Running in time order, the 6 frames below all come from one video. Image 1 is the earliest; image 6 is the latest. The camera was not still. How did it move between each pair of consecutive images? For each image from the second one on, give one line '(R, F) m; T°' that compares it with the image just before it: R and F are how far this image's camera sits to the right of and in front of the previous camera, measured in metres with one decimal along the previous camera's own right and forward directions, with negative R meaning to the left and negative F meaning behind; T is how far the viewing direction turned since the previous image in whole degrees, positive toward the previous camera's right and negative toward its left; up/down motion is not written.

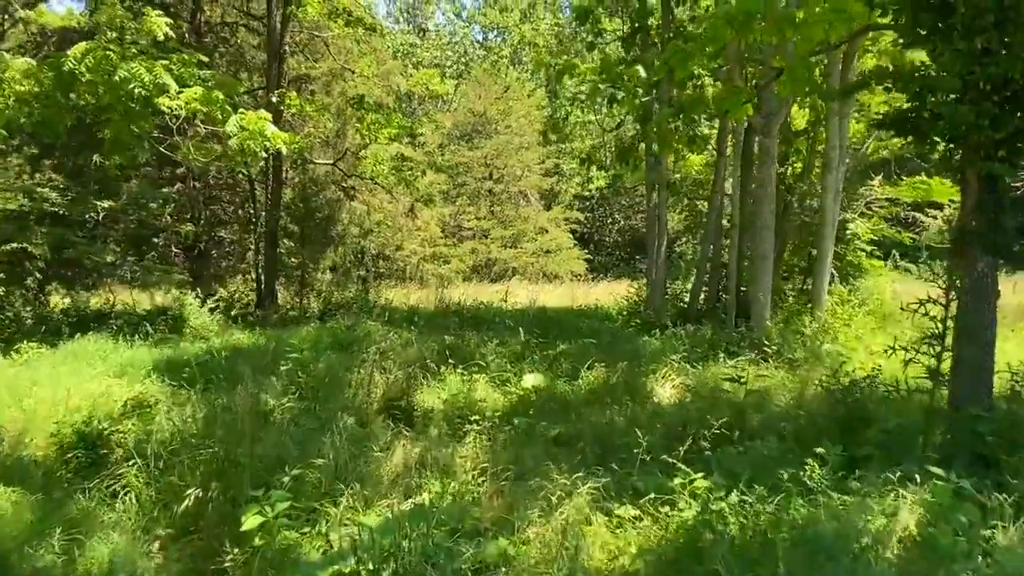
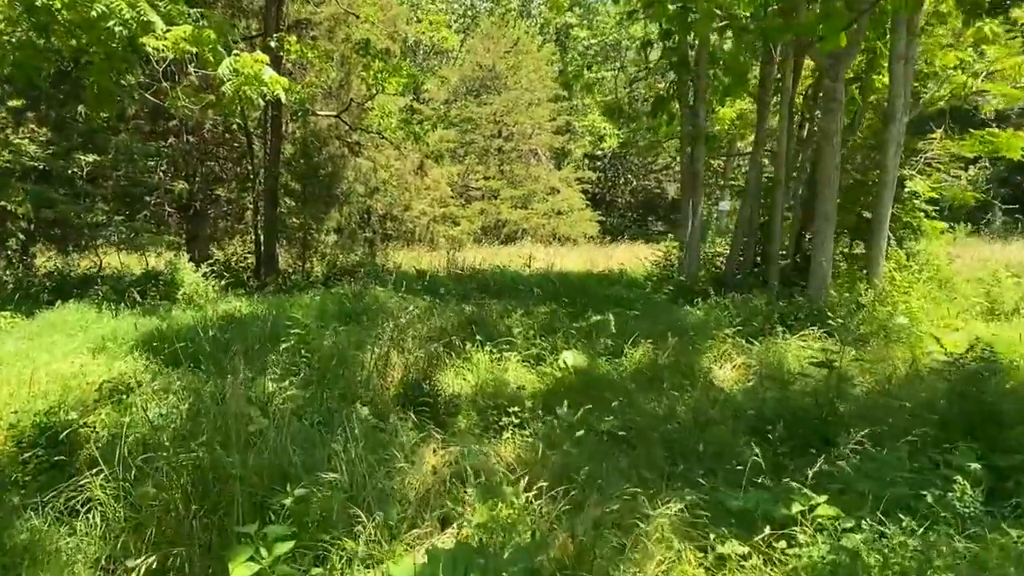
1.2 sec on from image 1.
(-0.2, +0.9) m; 0°
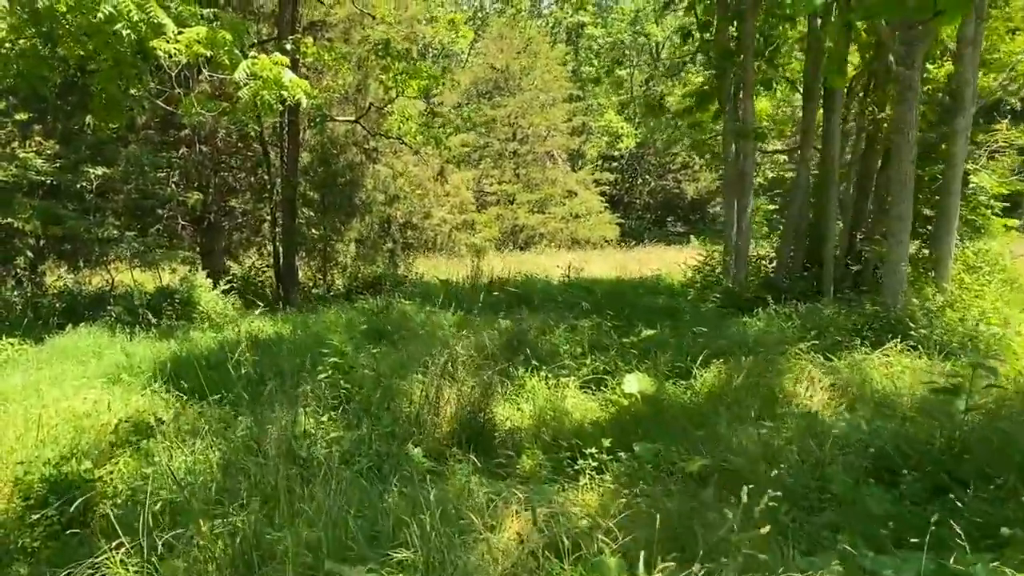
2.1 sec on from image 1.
(-0.3, +0.6) m; -1°
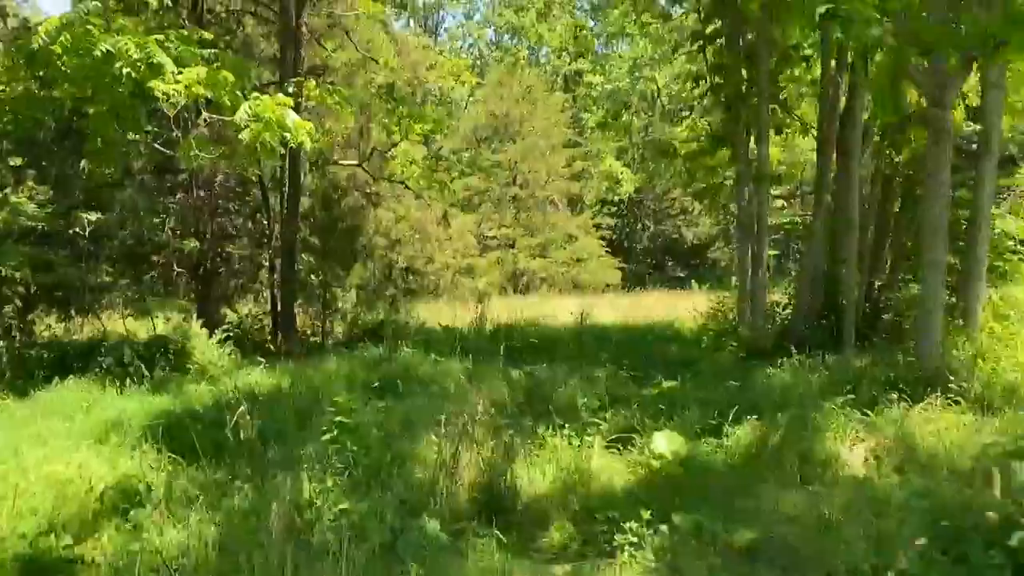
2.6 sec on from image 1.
(-0.1, +0.4) m; 0°
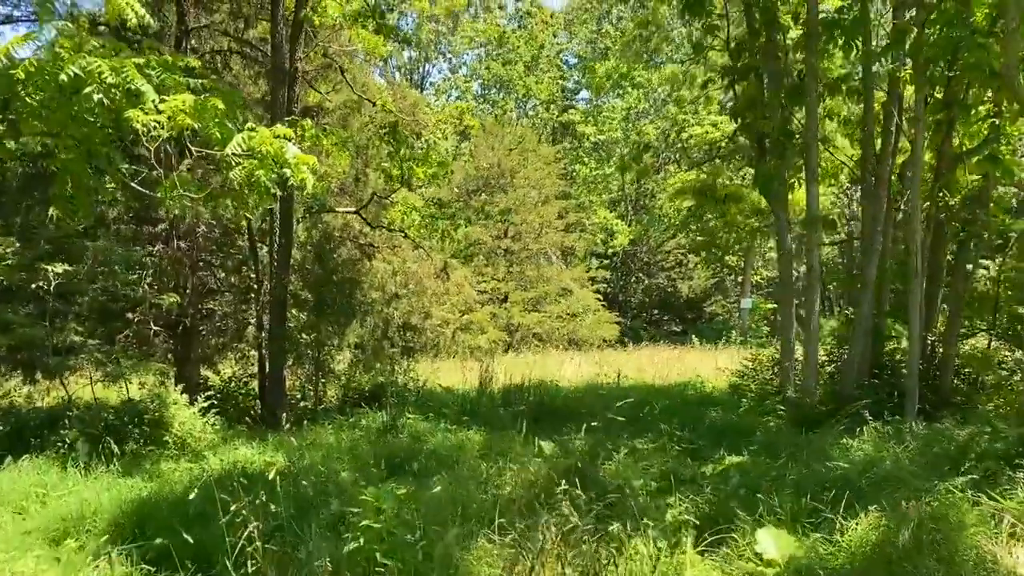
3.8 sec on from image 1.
(-0.4, +1.0) m; +1°
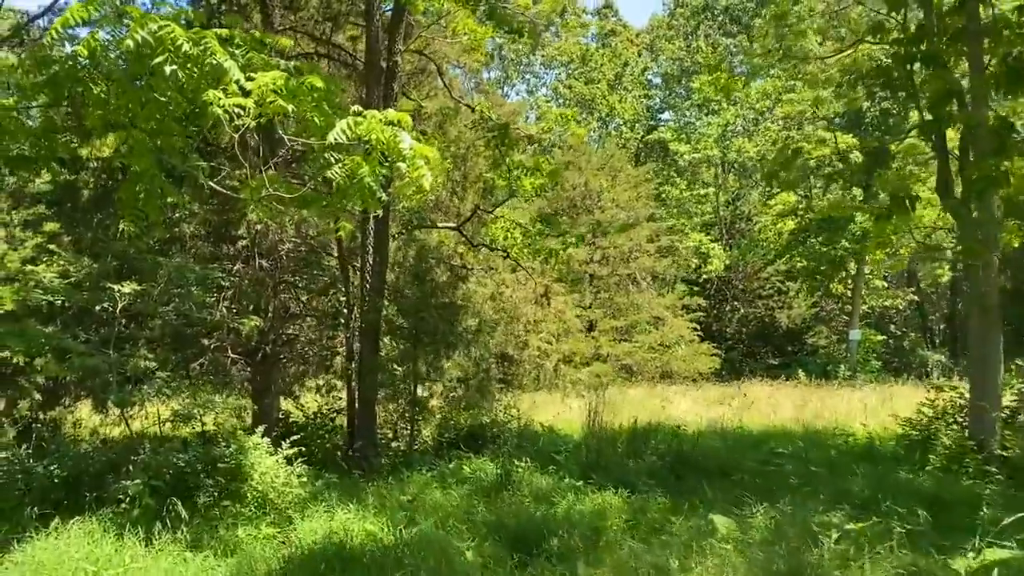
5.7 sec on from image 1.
(-0.6, +1.4) m; -4°
